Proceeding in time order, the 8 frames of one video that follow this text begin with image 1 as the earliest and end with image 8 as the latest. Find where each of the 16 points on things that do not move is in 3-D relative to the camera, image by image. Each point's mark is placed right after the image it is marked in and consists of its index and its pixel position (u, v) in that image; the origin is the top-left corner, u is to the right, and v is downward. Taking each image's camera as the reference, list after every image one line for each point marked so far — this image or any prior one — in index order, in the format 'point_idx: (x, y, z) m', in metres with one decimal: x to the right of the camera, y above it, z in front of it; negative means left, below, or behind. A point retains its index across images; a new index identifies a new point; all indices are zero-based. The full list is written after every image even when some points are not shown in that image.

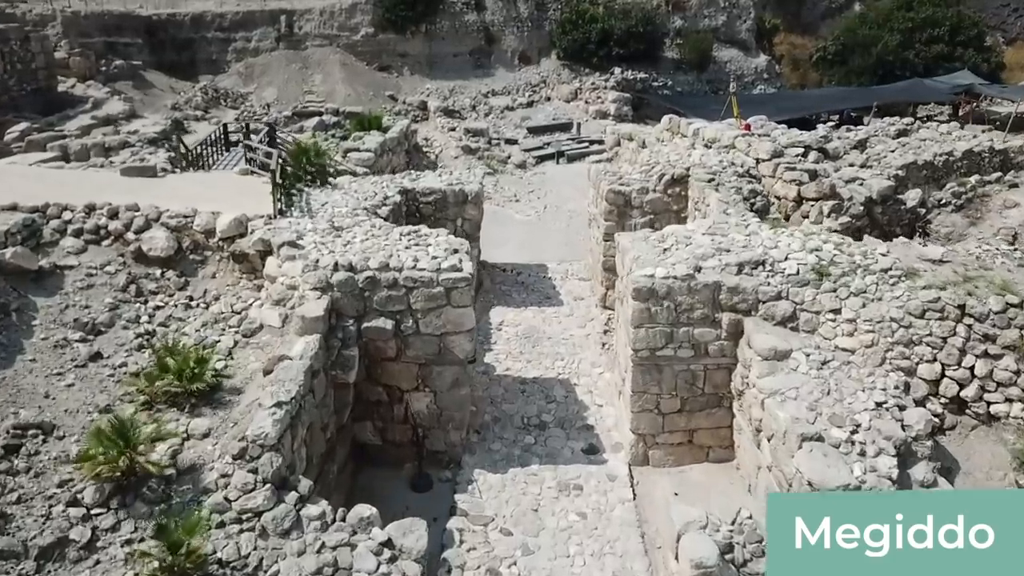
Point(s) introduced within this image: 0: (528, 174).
0: (+0.3, +2.2, +16.3) m
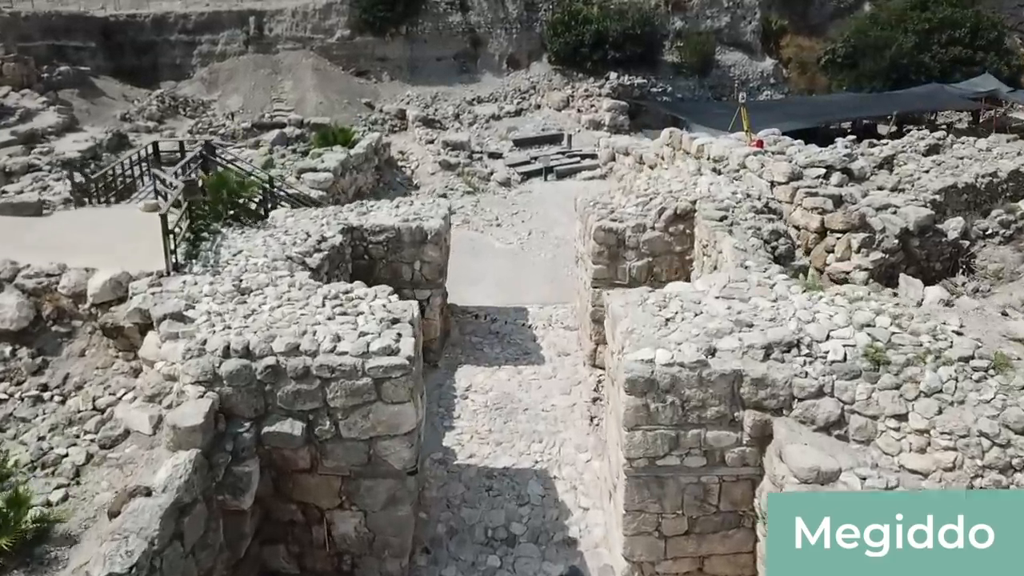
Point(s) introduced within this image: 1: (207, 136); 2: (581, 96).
0: (0.0, +1.7, +14.7) m
1: (-5.8, +2.9, +15.6) m
2: (+1.7, +4.6, +19.7) m
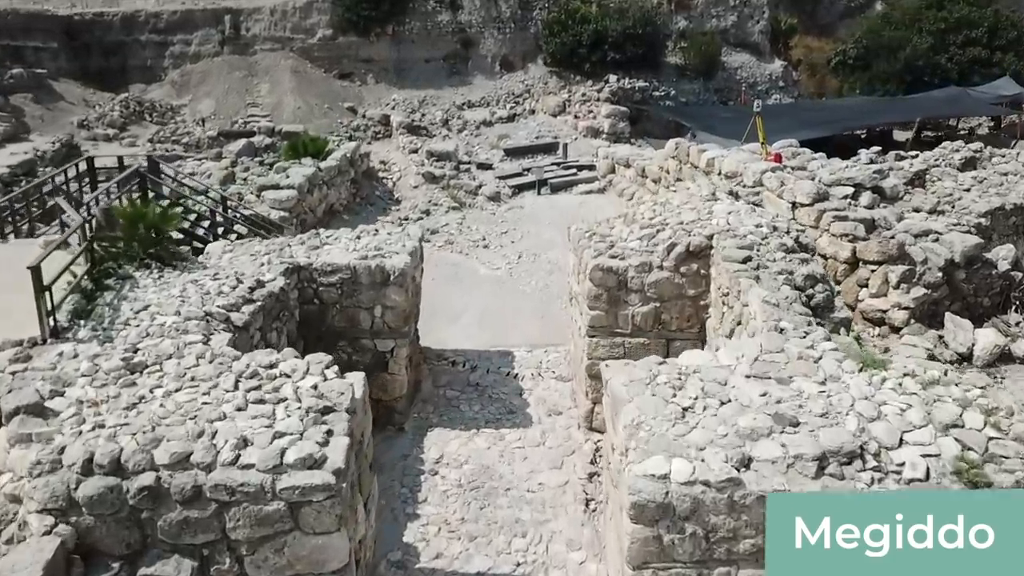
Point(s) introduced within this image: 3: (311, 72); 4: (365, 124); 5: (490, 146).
0: (-0.2, +1.3, +13.4) m
1: (-6.0, +2.5, +14.3) m
2: (+1.5, +4.2, +18.4) m
3: (-4.8, +5.1, +19.5) m
4: (-3.2, +3.5, +17.8) m
5: (-0.4, +2.8, +16.3) m
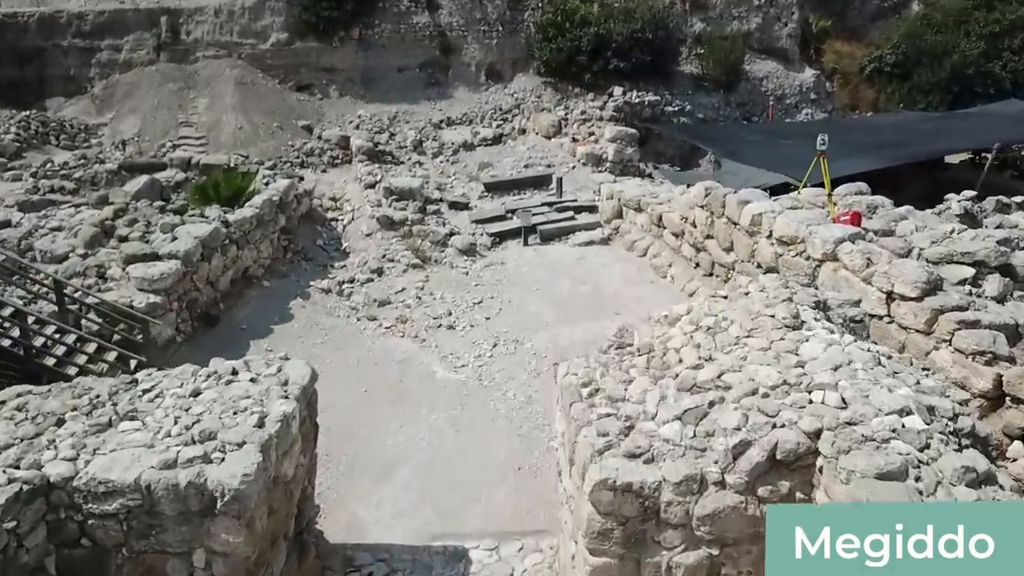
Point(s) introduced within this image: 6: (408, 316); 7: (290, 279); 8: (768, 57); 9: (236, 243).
0: (-0.4, +0.2, +10.3) m
1: (-6.2, +1.5, +11.3) m
2: (+1.2, +3.2, +15.4) m
3: (-5.0, +4.1, +16.5) m
4: (-3.4, +2.5, +14.8) m
5: (-0.7, +1.8, +13.3) m
6: (-1.1, -0.3, +9.0) m
7: (-2.6, +0.1, +9.7) m
8: (+6.1, +5.5, +19.6) m
9: (-3.0, +0.5, +8.9) m
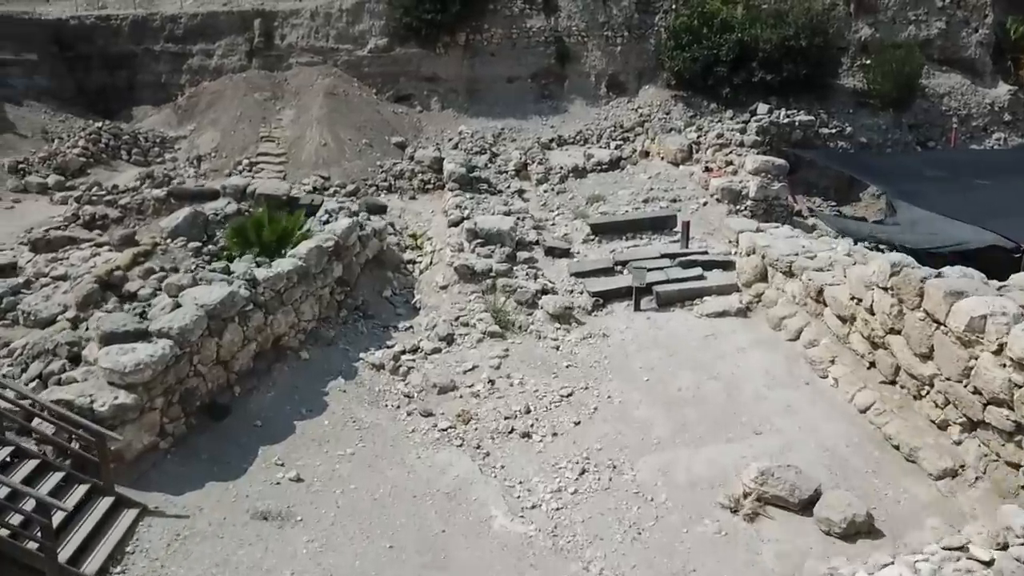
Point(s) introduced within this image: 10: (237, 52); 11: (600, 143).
0: (+0.6, -0.5, +8.1) m
1: (-4.9, +1.0, +9.9) m
2: (+3.1, +2.3, +12.8) m
3: (-2.9, +3.5, +14.8) m
4: (-1.6, +1.9, +13.0) m
5: (+0.8, +1.0, +11.0) m
6: (-0.3, -1.0, +6.9) m
7: (-1.7, -0.6, +7.8) m
8: (+8.7, +4.3, +16.3) m
9: (-2.1, -0.2, +7.1) m
10: (-5.2, +4.5, +15.6) m
11: (+1.5, +2.5, +14.1) m
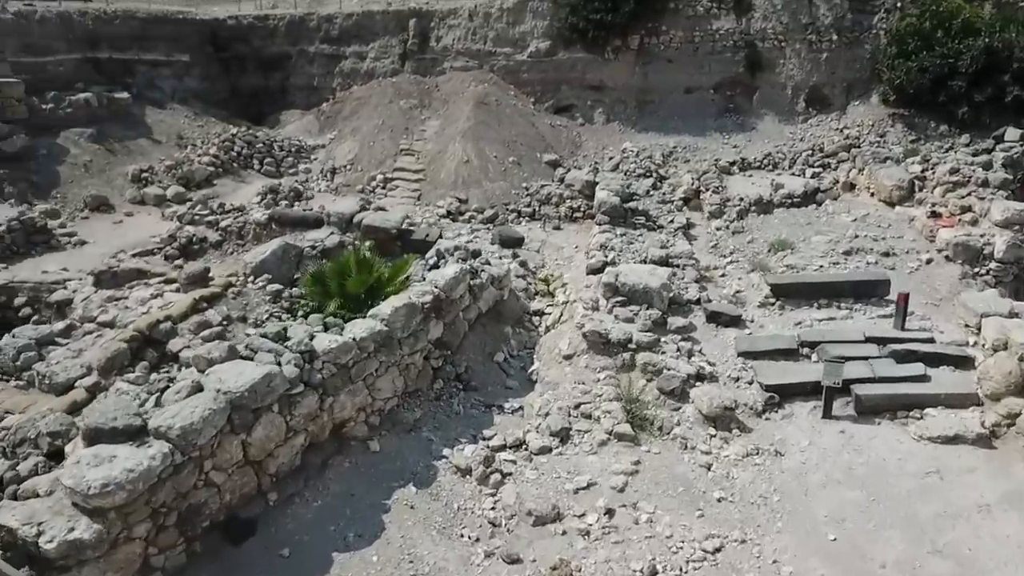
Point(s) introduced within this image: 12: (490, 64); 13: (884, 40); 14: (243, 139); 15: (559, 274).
0: (+1.6, -1.2, +5.9) m
1: (-3.3, +0.6, +8.9) m
2: (+5.2, +1.3, +10.0) m
3: (-0.1, +3.0, +13.2) m
4: (+0.6, +1.3, +11.1) m
5: (+2.5, +0.2, +8.7) m
6: (+0.4, -1.7, +5.0) m
7: (-0.7, -1.1, +6.2) m
8: (+11.5, +3.0, +12.2) m
9: (-1.3, -0.7, +5.5) m
10: (-2.1, +4.1, +14.4) m
11: (+4.0, +1.7, +11.6) m
12: (-0.4, +3.8, +13.9) m
13: (+5.7, +3.8, +12.5) m
14: (-4.0, +2.2, +12.1) m
15: (+0.5, +0.2, +9.0) m
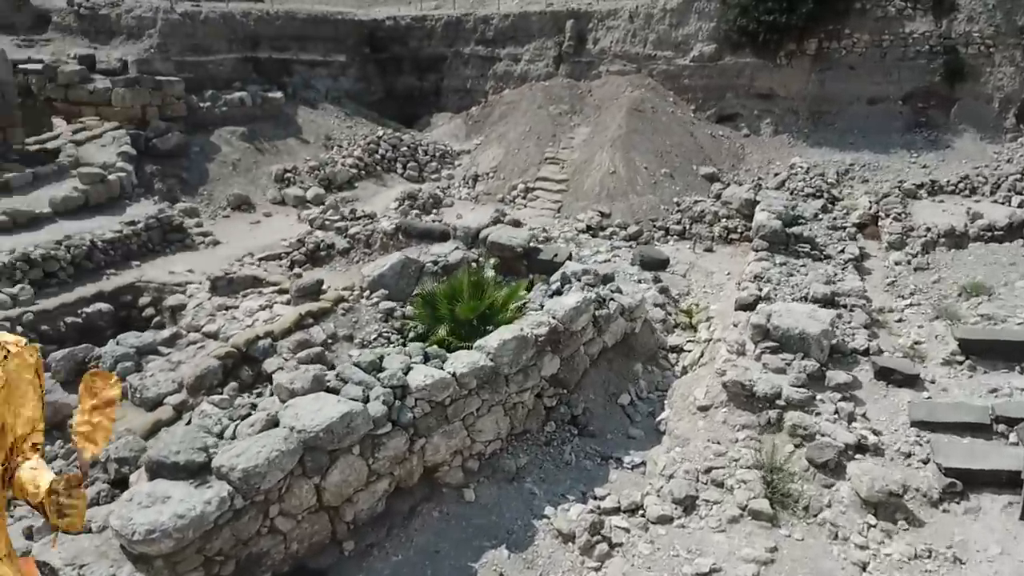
0: (+2.2, -1.6, +4.8) m
1: (-1.9, +0.6, +8.6) m
2: (+6.7, +0.7, +8.1) m
3: (+2.3, +2.7, +12.3) m
4: (+2.5, +0.9, +10.1) m
5: (+3.8, -0.2, +7.4) m
6: (+0.8, -1.9, +4.1) m
7: (+0.1, -1.3, +5.5) m
8: (+13.4, +1.9, +9.1) m
9: (-0.6, -0.8, +4.9) m
10: (+0.5, +3.9, +13.9) m
11: (+5.8, +1.1, +10.0) m
12: (+2.2, +3.5, +13.0) m
13: (+7.8, +3.1, +10.5) m
14: (-1.8, +2.1, +11.9) m
15: (+1.9, -0.2, +8.1) m
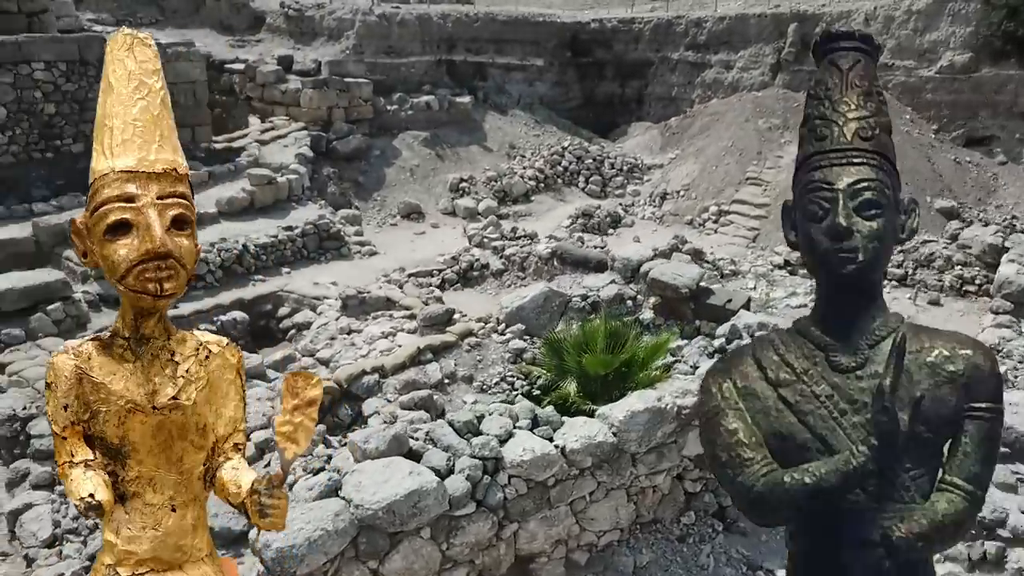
0: (+2.6, -2.1, +3.3) m
1: (-0.2, +0.4, +8.0) m
2: (+8.0, -0.3, +5.3) m
3: (+4.9, +2.0, +10.5) m
4: (+4.4, +0.3, +8.3) m
5: (+4.9, -0.9, +5.4) m
6: (+1.0, -2.3, +2.9) m
7: (+0.7, -1.7, +4.5) m
8: (+14.8, +0.4, +4.5) m
9: (-0.1, -1.1, +4.1) m
10: (+3.7, +3.4, +12.4) m
11: (+7.6, +0.2, +7.3) m
12: (+5.0, +2.8, +11.2) m
13: (+9.8, +2.0, +7.3) m
14: (+0.8, +1.8, +11.2) m
15: (+3.2, -0.7, +6.5) m
